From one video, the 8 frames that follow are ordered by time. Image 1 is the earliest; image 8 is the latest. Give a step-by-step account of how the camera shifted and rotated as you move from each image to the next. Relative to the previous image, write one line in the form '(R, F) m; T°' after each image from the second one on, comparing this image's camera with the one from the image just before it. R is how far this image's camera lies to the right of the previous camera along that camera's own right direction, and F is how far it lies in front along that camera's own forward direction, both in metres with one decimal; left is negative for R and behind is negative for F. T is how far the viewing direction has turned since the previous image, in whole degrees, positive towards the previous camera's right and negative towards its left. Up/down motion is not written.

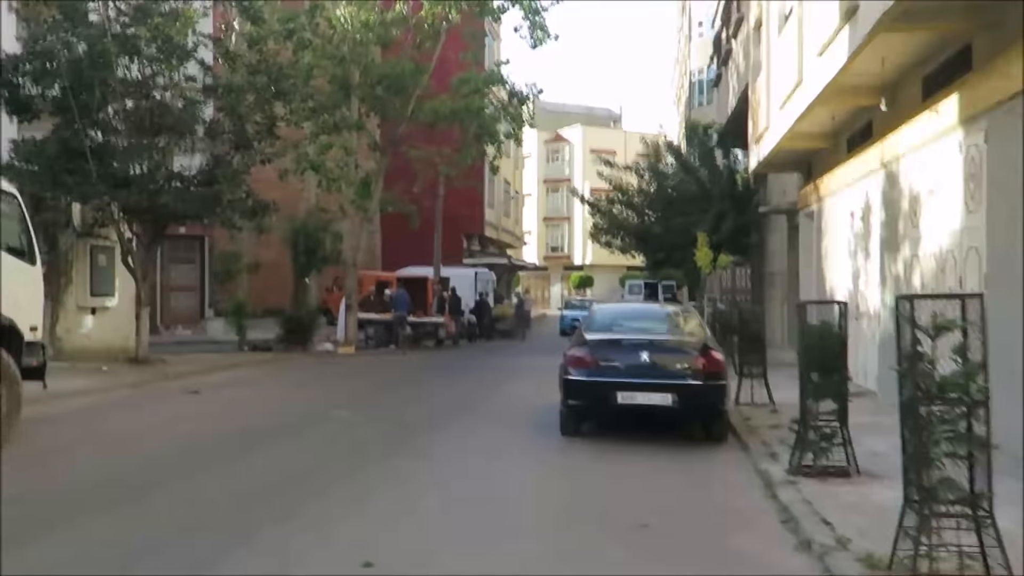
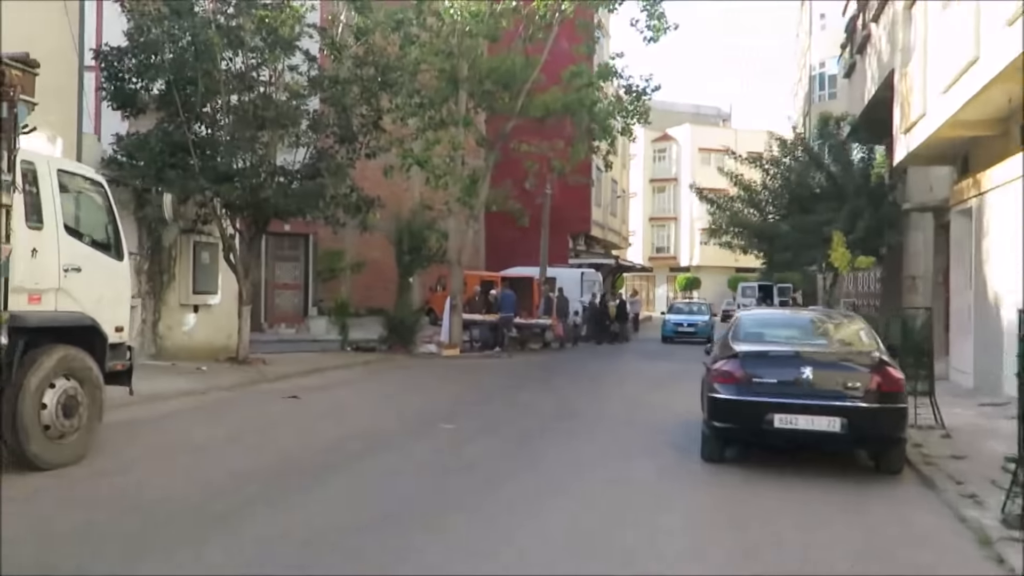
(-0.3, +1.2) m; -6°
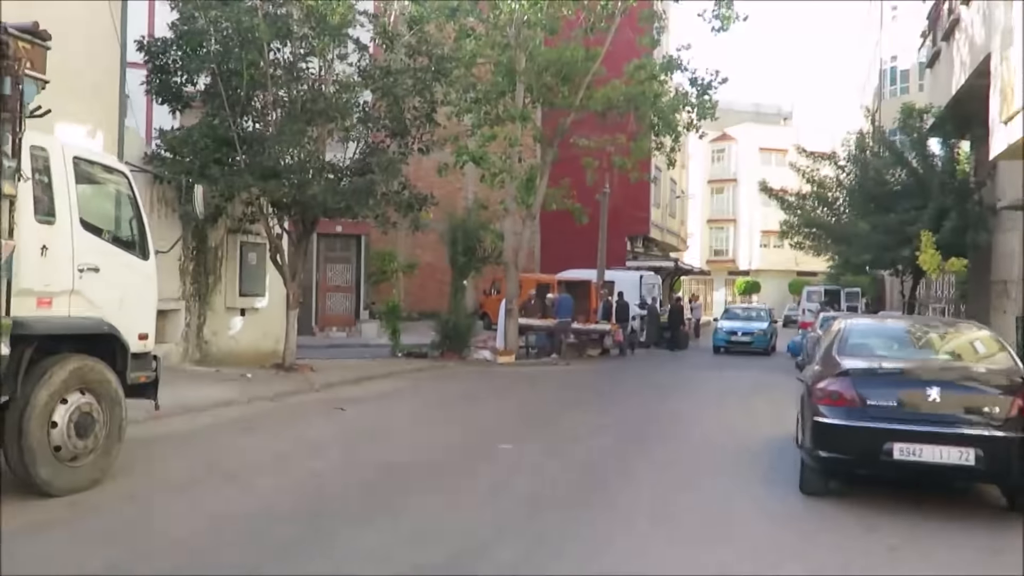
(-0.2, +1.1) m; -3°
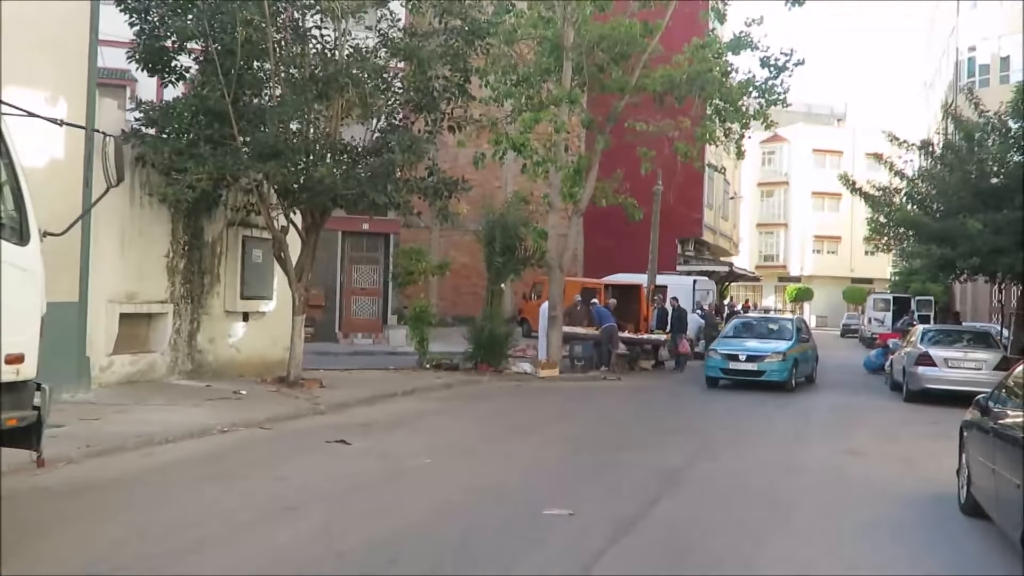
(-0.1, +2.7) m; -2°
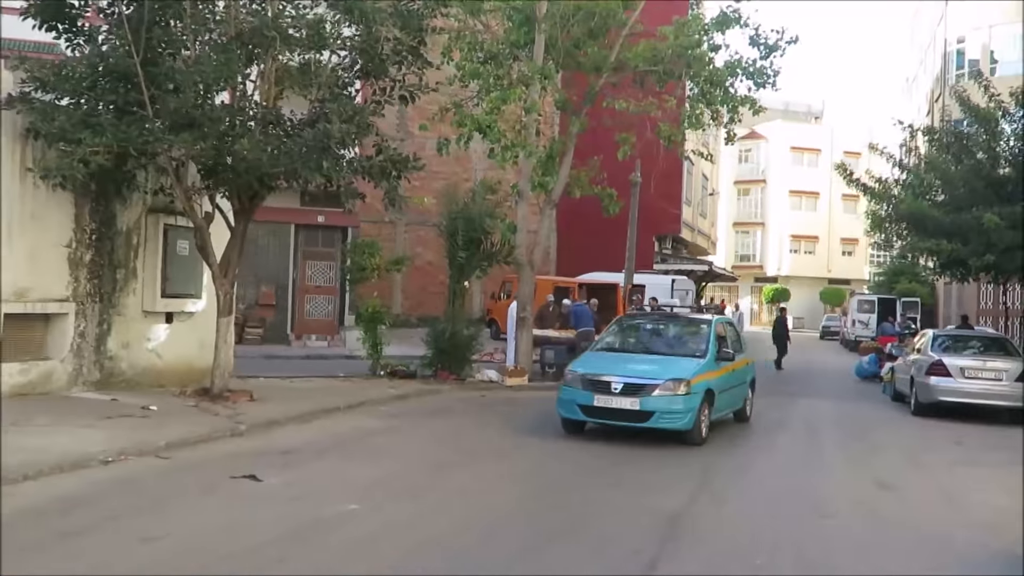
(+0.2, +2.0) m; +2°
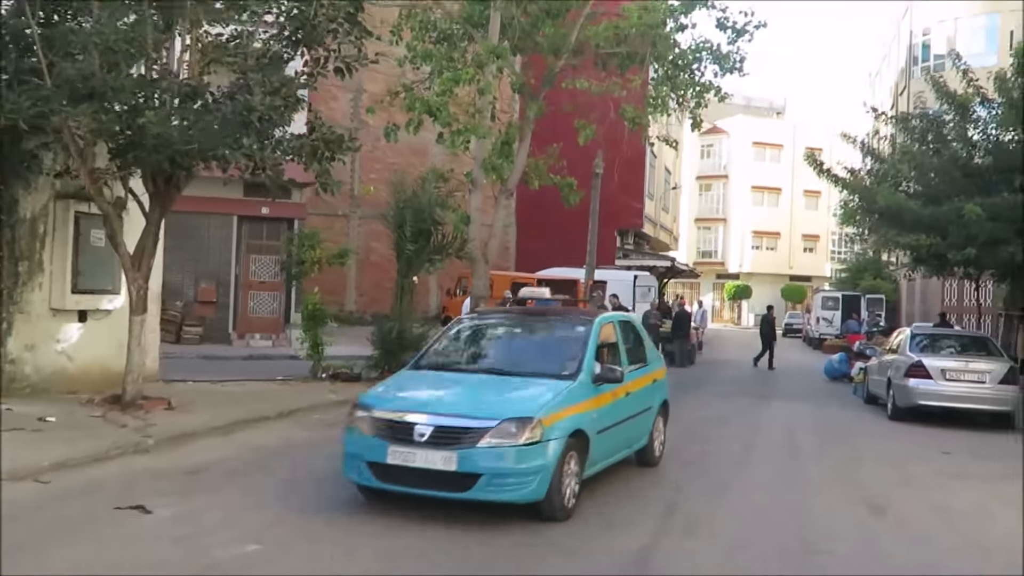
(+0.2, +1.2) m; +2°
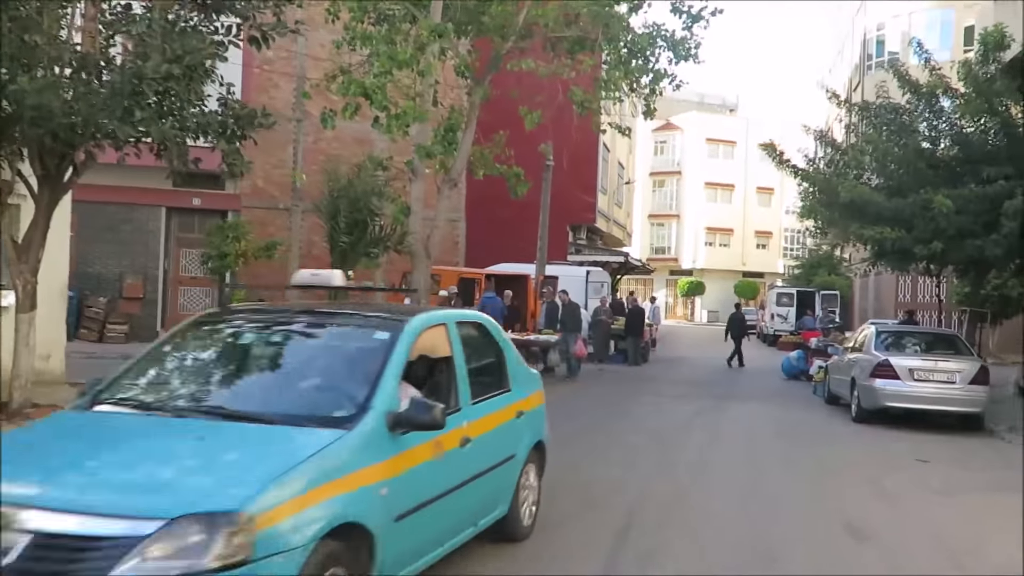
(+0.2, +1.1) m; +3°
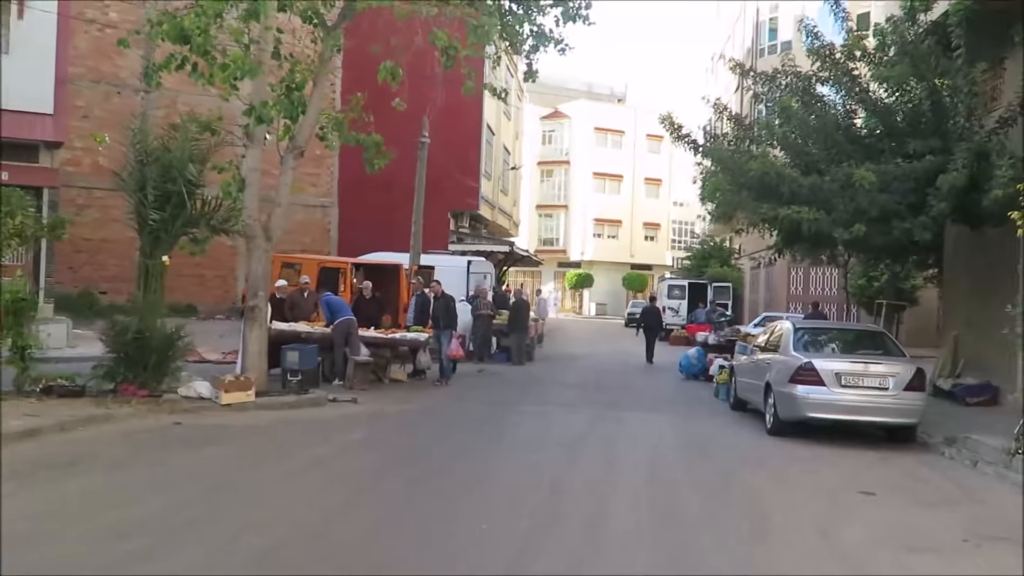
(+0.4, +2.5) m; +7°
